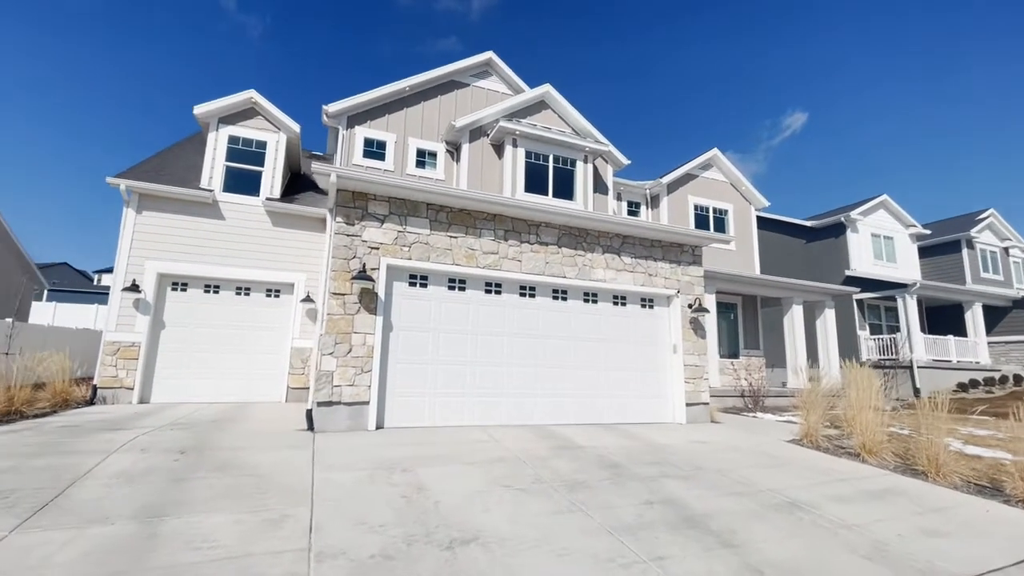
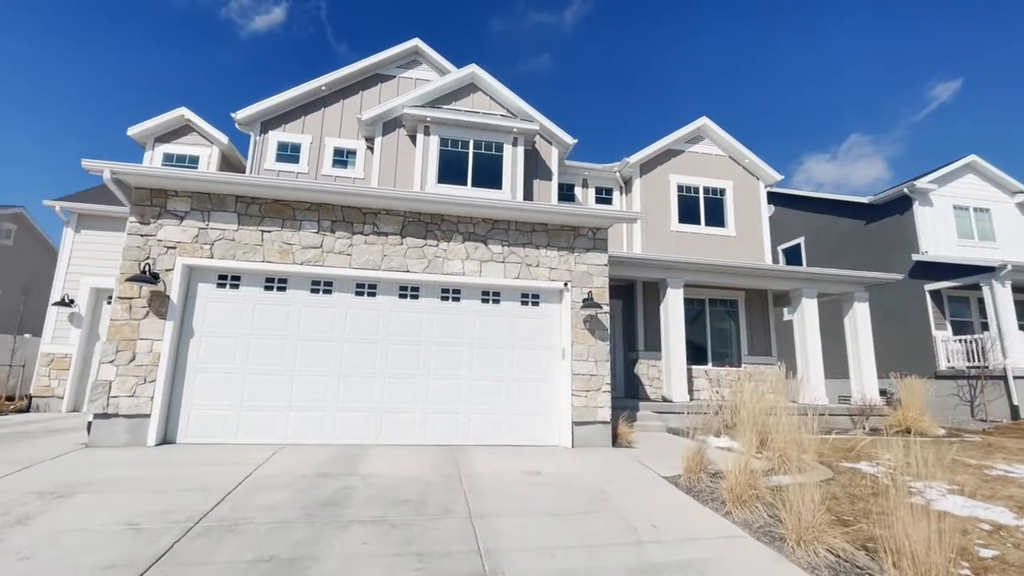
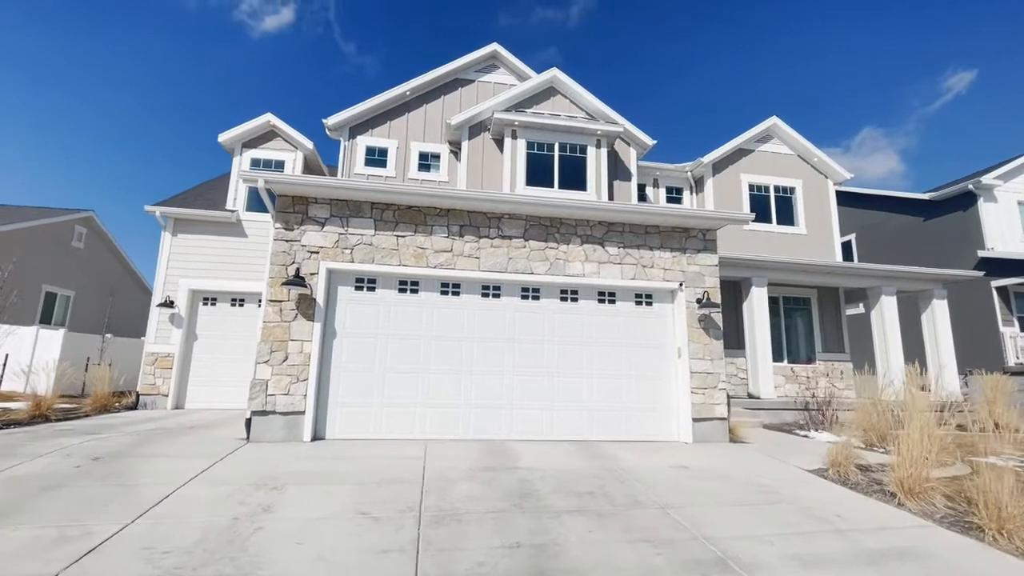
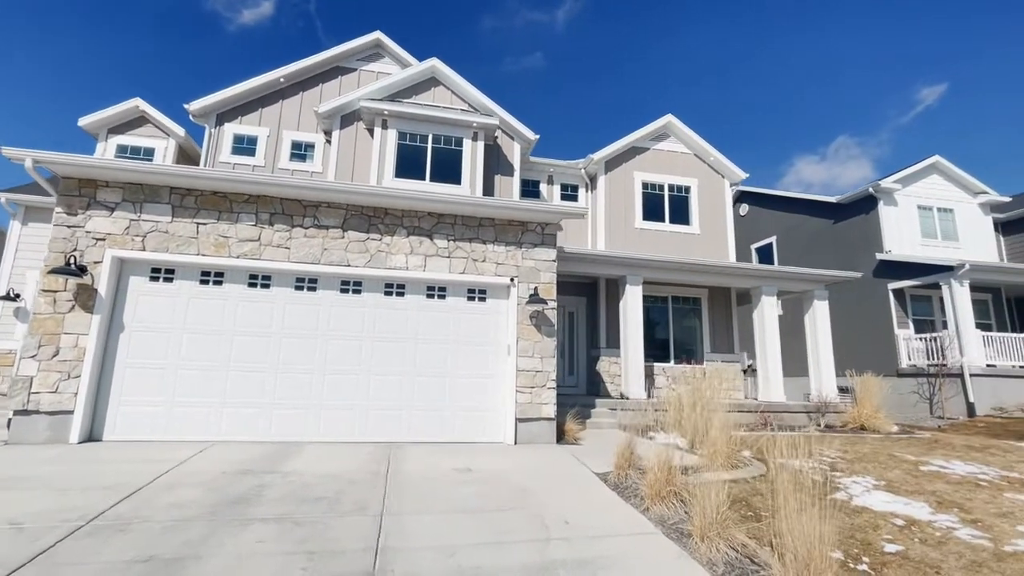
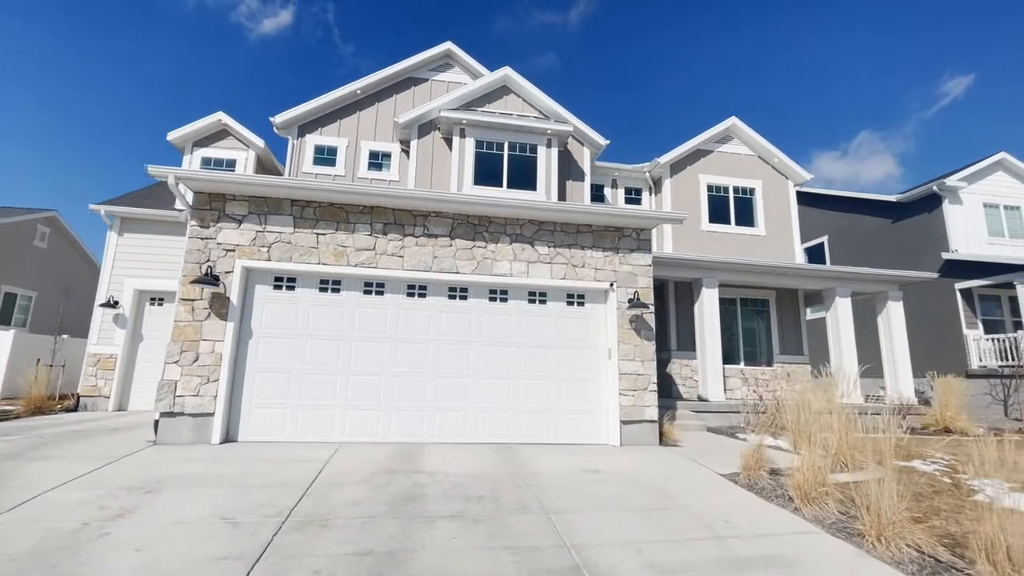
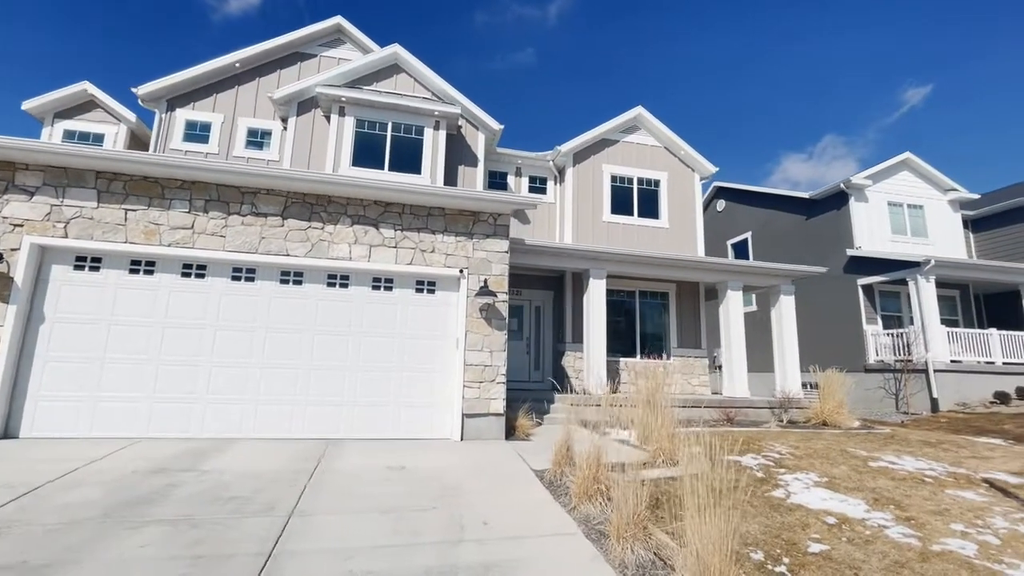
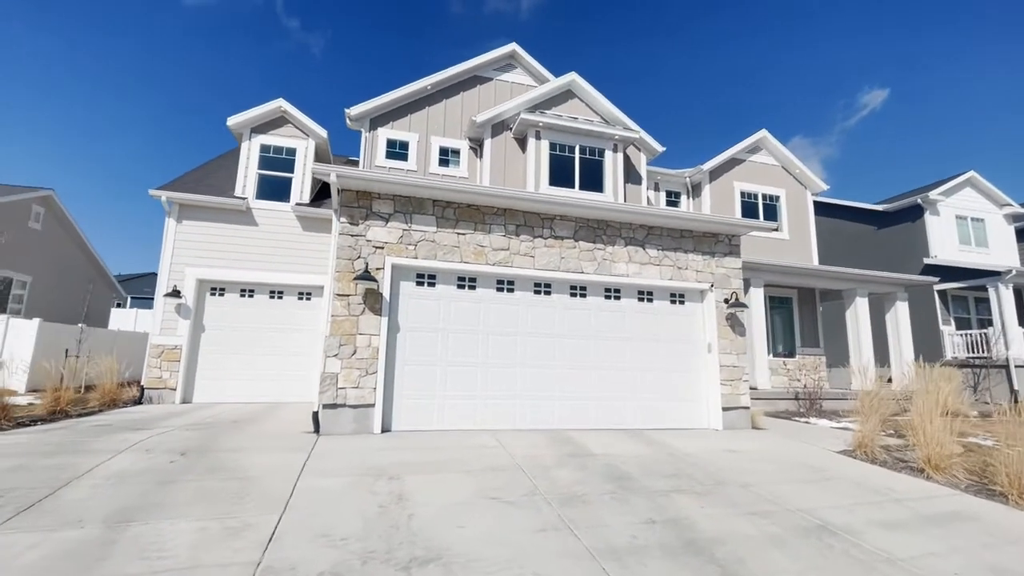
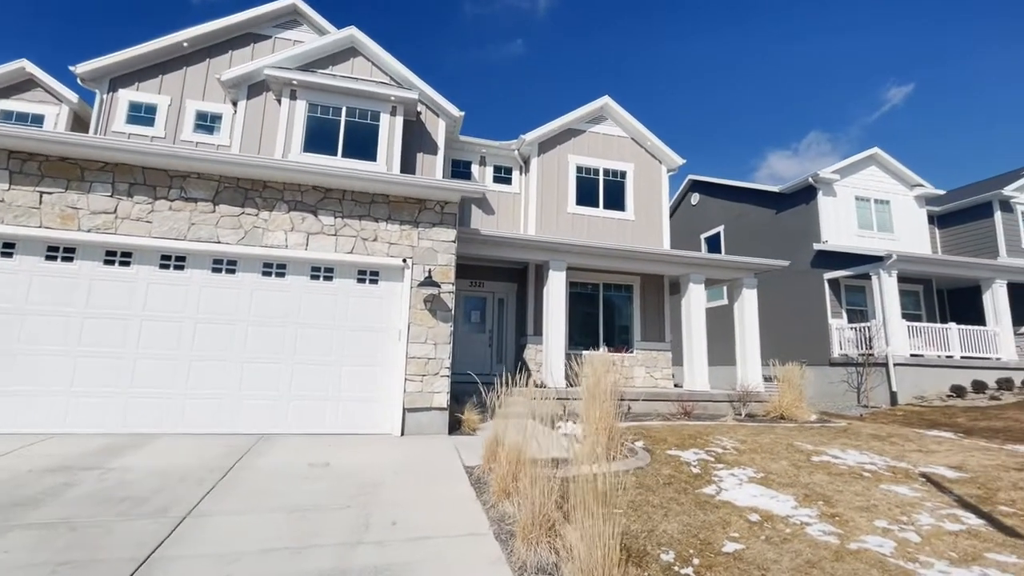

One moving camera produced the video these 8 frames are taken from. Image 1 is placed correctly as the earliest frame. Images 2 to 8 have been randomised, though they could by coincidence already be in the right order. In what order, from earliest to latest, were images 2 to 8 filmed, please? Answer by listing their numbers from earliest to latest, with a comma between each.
7, 3, 5, 2, 4, 6, 8
